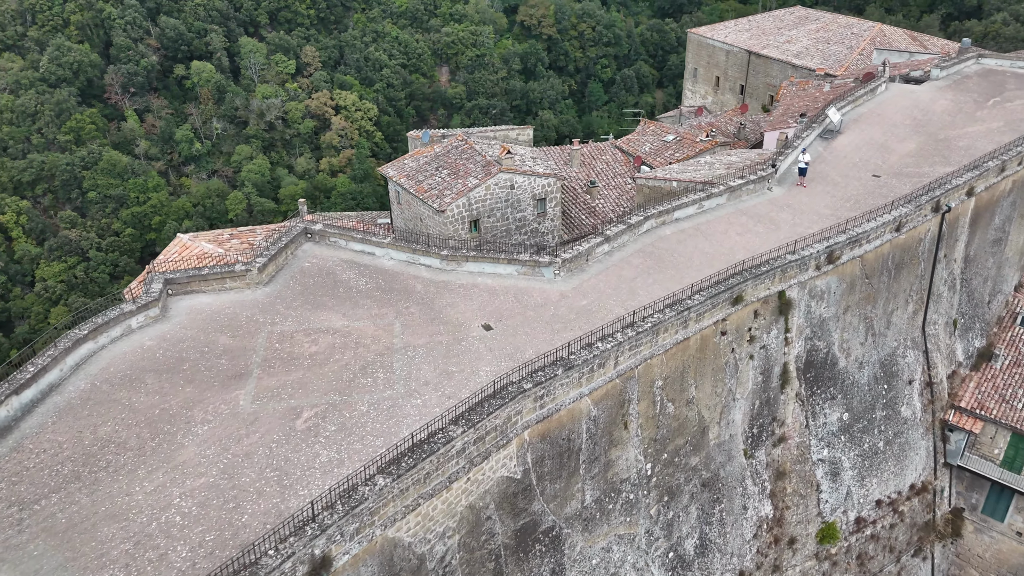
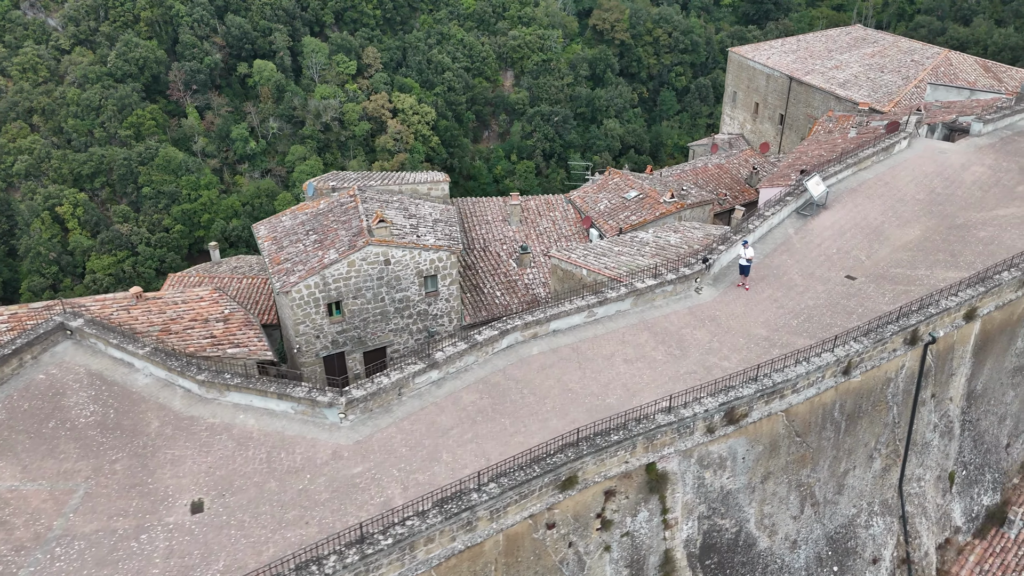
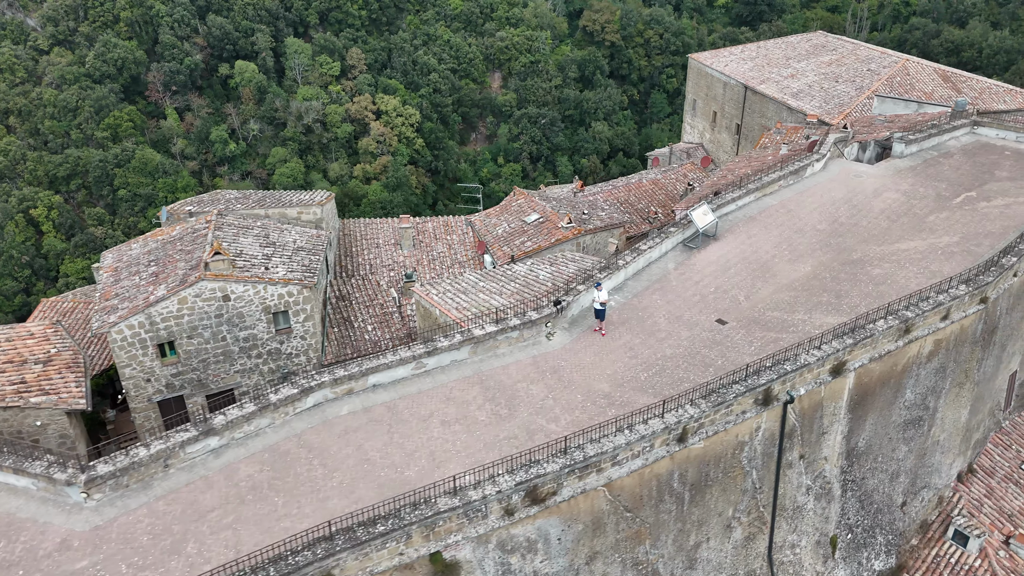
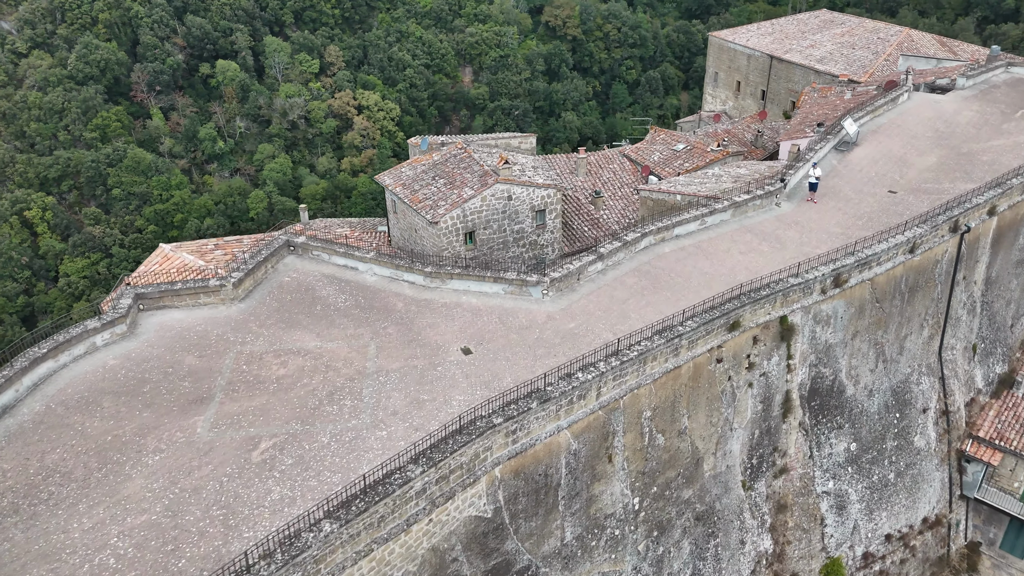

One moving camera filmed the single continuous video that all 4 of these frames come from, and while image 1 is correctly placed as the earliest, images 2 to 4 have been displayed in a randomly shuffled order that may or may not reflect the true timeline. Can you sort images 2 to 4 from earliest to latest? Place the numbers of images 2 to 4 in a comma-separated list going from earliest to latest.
4, 2, 3
